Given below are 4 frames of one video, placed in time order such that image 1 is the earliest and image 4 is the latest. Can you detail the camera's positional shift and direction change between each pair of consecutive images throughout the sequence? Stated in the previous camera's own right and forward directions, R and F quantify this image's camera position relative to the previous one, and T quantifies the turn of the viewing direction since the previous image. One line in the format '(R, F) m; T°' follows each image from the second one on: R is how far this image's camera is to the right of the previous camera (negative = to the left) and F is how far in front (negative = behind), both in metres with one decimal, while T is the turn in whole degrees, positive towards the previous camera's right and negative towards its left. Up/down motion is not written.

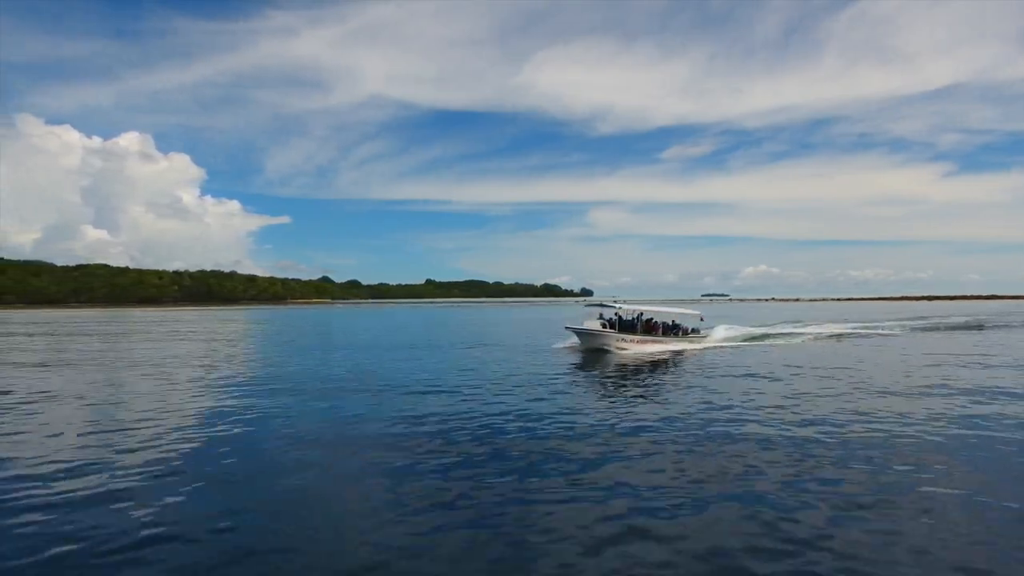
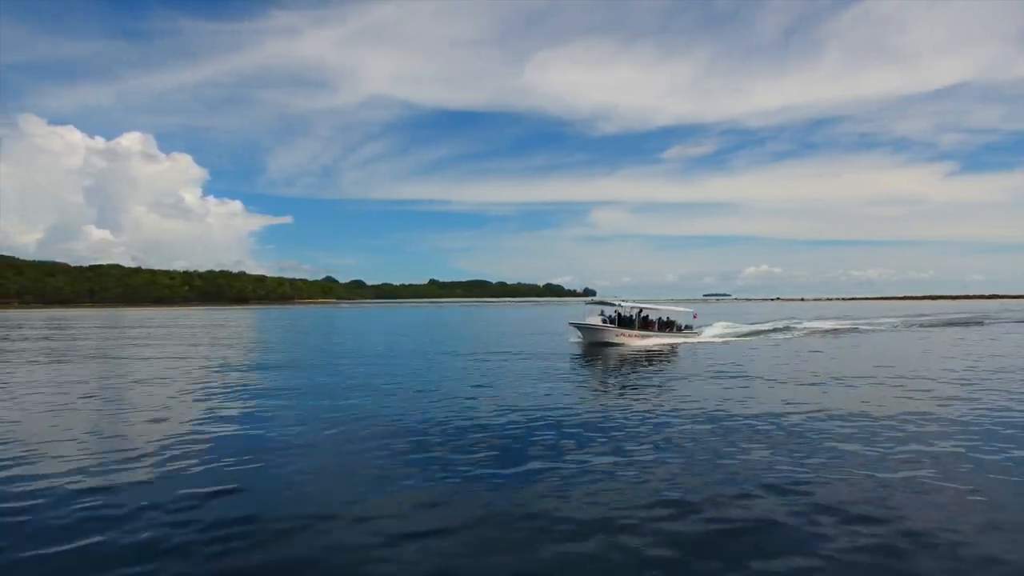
(-0.5, -1.6) m; 0°
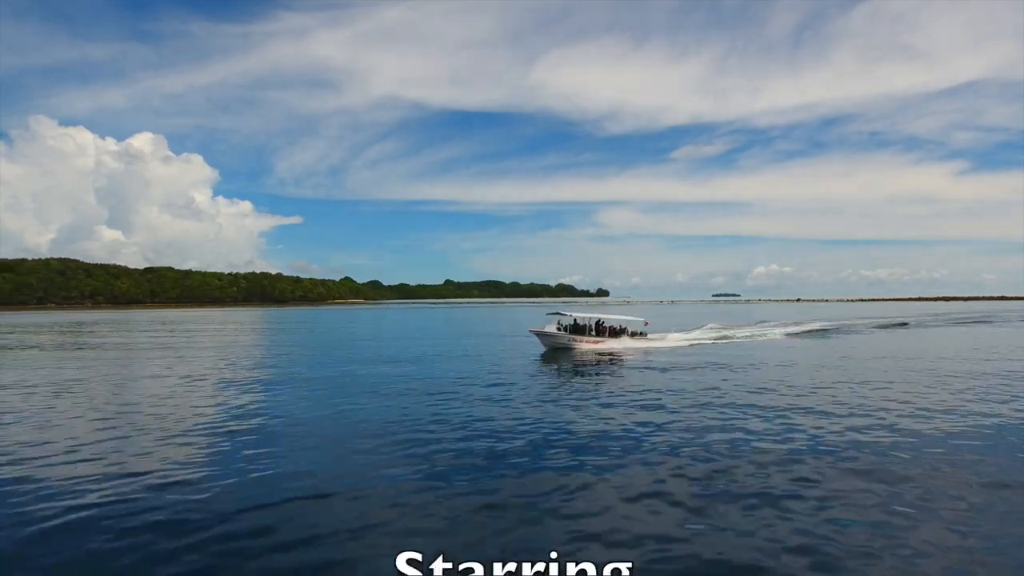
(0.0, -0.4) m; -1°
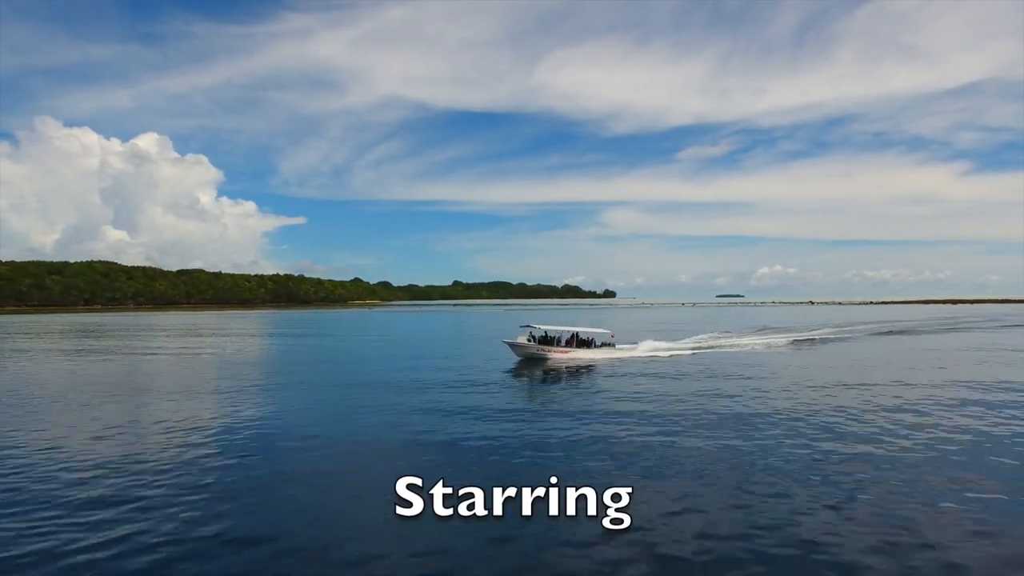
(+0.7, +0.1) m; 0°
